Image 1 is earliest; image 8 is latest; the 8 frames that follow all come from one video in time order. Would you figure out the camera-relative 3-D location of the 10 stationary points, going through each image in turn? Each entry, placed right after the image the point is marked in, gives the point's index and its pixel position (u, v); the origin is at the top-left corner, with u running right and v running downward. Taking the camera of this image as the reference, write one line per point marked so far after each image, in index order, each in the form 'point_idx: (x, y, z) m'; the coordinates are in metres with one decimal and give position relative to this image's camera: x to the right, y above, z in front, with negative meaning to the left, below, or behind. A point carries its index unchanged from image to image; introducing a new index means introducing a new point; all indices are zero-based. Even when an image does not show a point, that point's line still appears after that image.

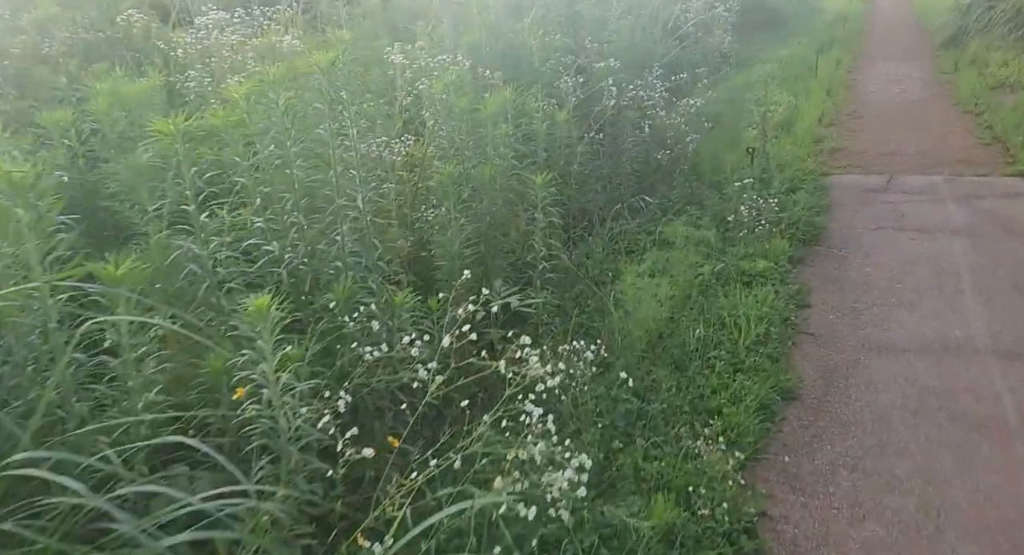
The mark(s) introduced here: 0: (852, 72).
0: (+4.7, +2.7, +8.3) m
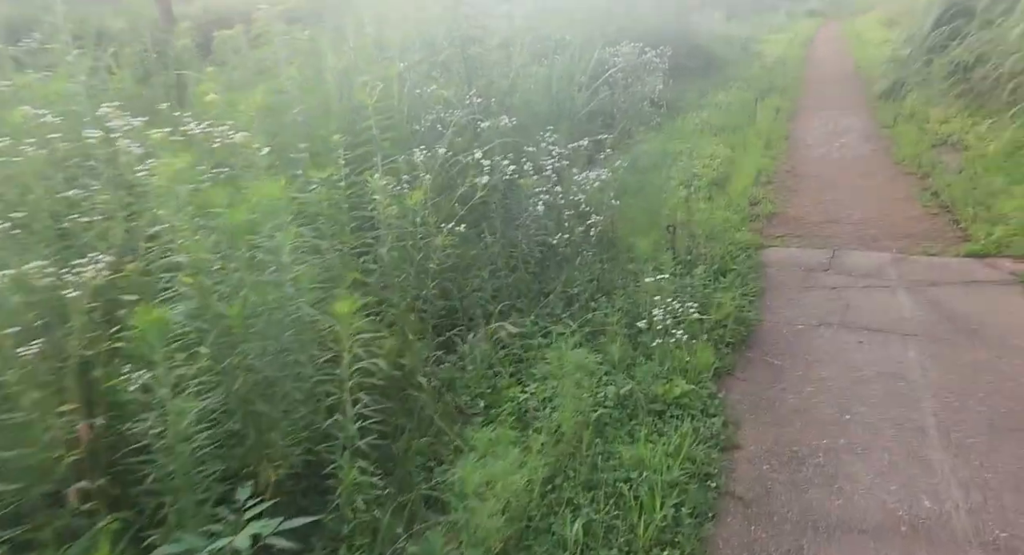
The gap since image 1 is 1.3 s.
0: (+3.6, +1.9, +7.9) m
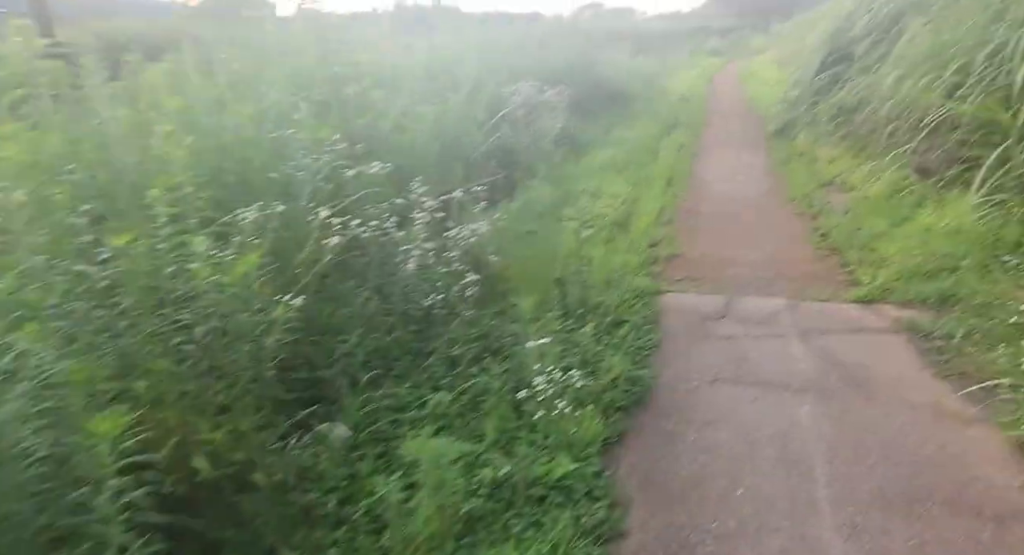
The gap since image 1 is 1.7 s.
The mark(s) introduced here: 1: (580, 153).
0: (+2.4, +1.4, +8.0) m
1: (+0.8, +1.5, +7.6) m
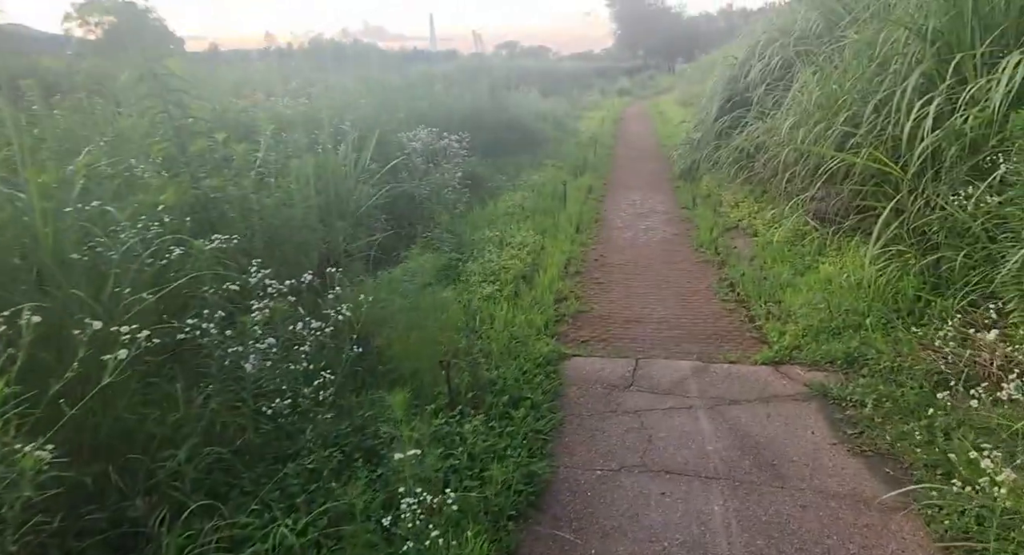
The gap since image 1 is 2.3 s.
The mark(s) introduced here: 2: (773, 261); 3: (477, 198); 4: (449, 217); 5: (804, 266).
0: (+1.2, +0.9, +7.9) m
1: (-0.3, +0.9, +7.3) m
2: (+2.2, +0.1, +5.1) m
3: (-0.4, +1.0, +7.8) m
4: (-0.6, +0.6, +6.1) m
5: (+2.3, +0.1, +4.8) m
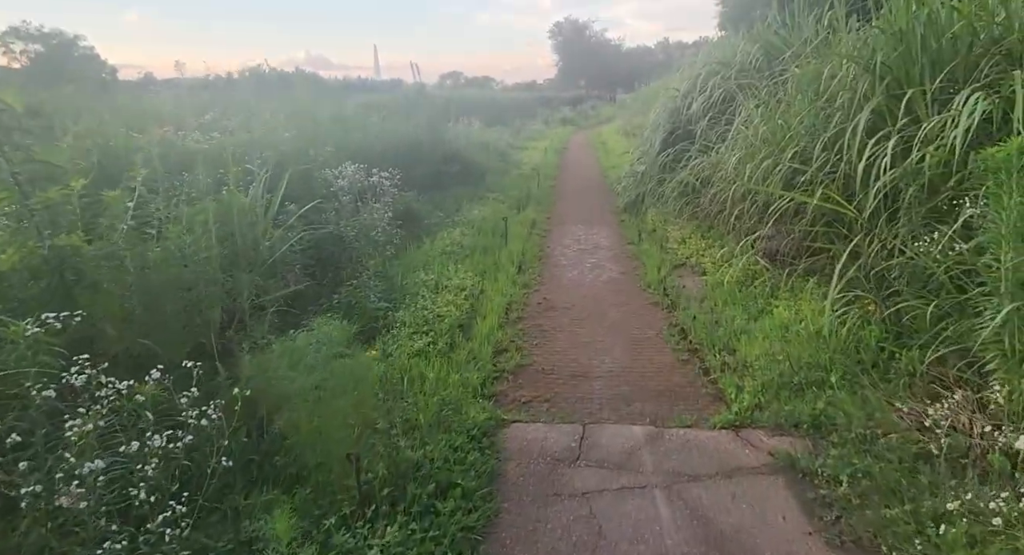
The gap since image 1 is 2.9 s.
0: (+0.4, +0.4, +7.5) m
1: (-1.0, +0.4, +6.9) m
2: (+1.7, -0.2, +4.8) m
3: (-1.2, +0.5, +7.3) m
4: (-1.2, +0.2, +5.6) m
5: (+1.8, -0.2, +4.5) m
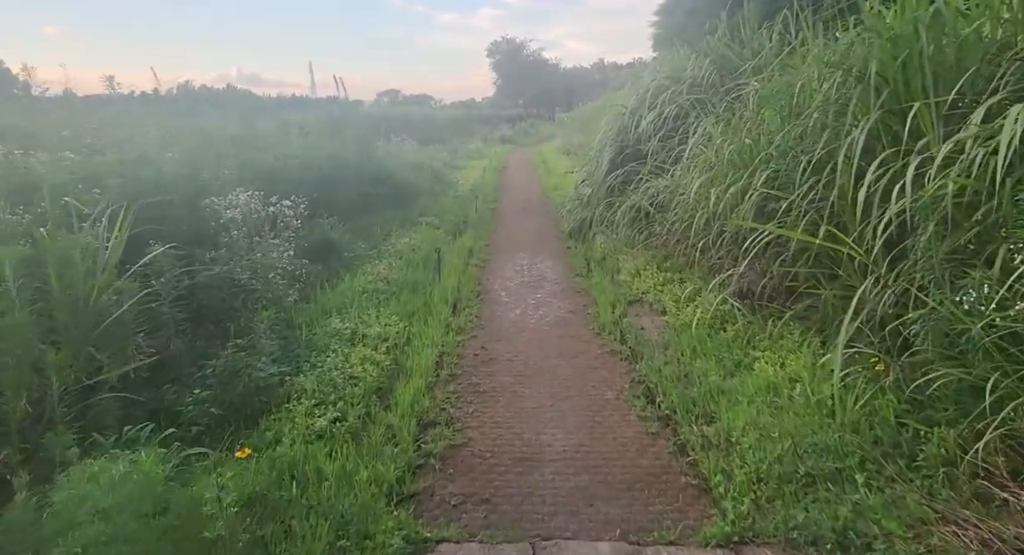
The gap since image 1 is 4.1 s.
0: (-0.3, 0.0, +6.7) m
1: (-1.7, 0.0, +5.9) m
2: (+1.2, -0.5, +4.0) m
3: (-1.9, 0.0, +6.3) m
4: (-1.7, -0.2, +4.6) m
5: (+1.4, -0.5, +3.8) m
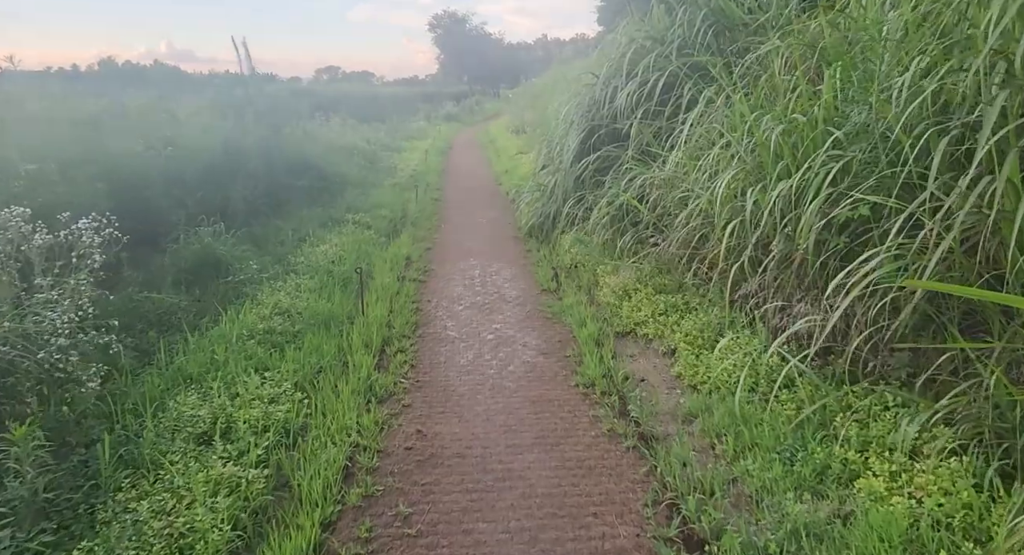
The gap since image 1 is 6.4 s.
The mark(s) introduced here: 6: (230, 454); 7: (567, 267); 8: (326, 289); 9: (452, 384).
0: (-0.7, -0.2, +5.0) m
1: (-2.0, -0.3, +4.1) m
2: (+1.0, -0.8, +2.5) m
3: (-2.3, -0.2, +4.5) m
4: (-2.0, -0.5, +2.8) m
5: (+1.2, -0.8, +2.3) m
6: (-1.3, -0.8, +2.8) m
7: (+0.5, +0.1, +5.4) m
8: (-1.6, -0.1, +5.1) m
9: (-0.4, -0.6, +3.7) m
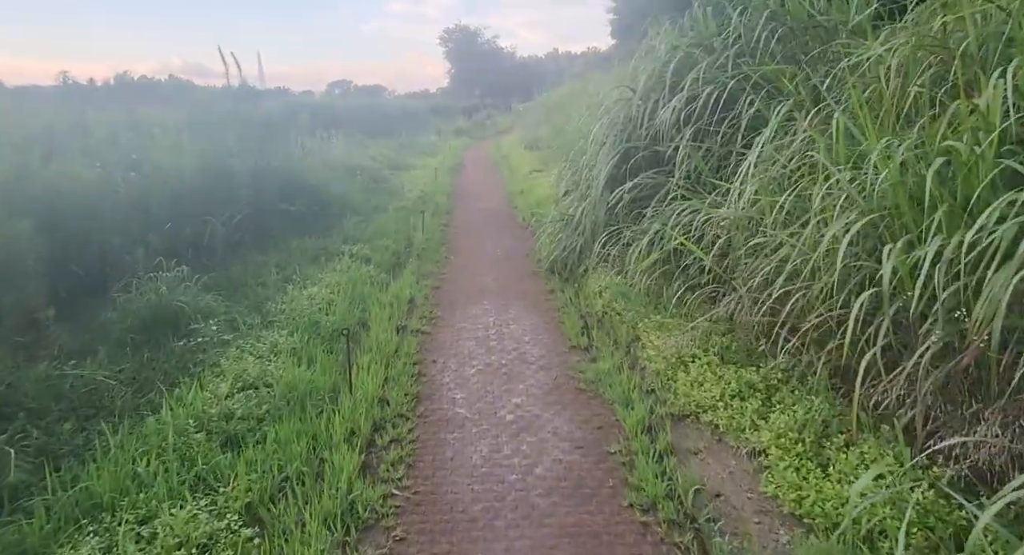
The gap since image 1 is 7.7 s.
0: (-0.6, -0.6, +4.0) m
1: (-1.9, -0.7, +3.1) m
2: (+1.1, -1.1, +1.5) m
3: (-2.1, -0.6, +3.6) m
4: (-1.9, -0.9, +1.8) m
5: (+1.3, -1.1, +1.3) m
6: (-1.2, -1.2, +1.8) m
7: (+0.7, -0.3, +4.5) m
8: (-1.4, -0.5, +4.1) m
9: (-0.3, -1.0, +2.7) m
